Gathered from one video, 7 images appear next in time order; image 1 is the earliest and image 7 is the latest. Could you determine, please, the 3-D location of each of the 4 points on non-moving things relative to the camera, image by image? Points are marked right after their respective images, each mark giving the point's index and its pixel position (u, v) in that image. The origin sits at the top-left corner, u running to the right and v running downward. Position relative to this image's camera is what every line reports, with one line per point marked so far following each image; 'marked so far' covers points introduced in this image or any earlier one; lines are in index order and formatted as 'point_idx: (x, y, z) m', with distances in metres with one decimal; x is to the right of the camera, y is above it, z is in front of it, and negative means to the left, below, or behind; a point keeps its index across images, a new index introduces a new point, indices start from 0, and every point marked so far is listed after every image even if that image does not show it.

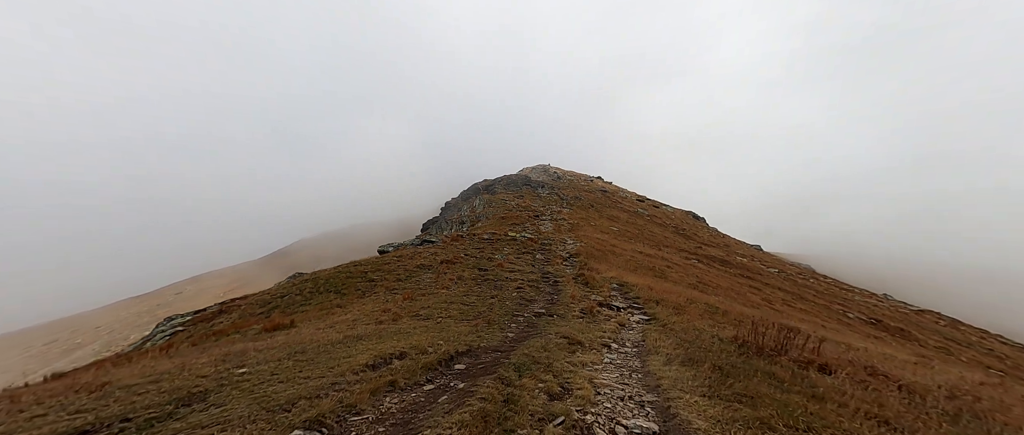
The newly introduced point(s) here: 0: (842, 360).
0: (+10.8, -4.7, +14.0) m
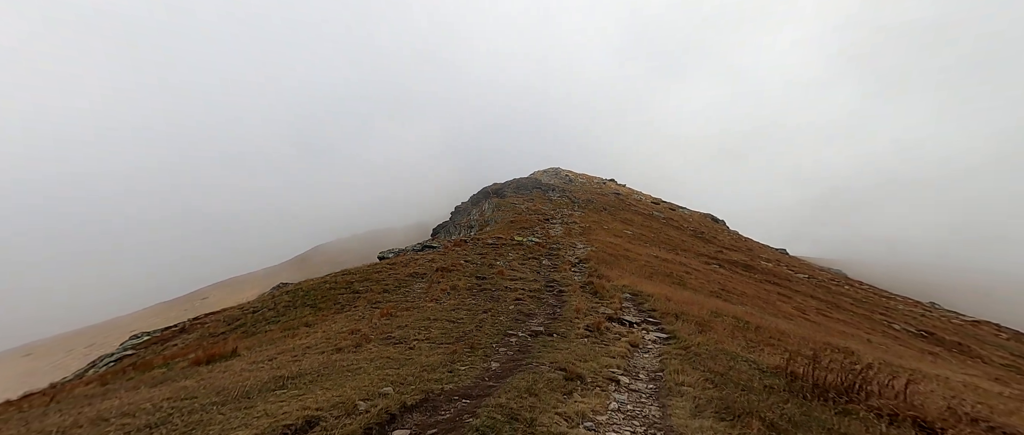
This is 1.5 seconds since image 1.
0: (+10.1, -4.6, +10.2) m
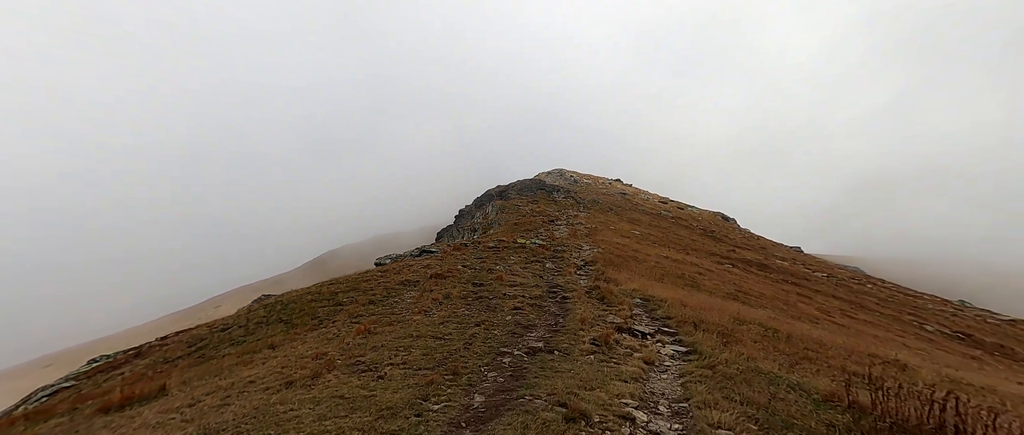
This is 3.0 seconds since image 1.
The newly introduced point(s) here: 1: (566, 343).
0: (+9.8, -4.2, +7.3) m
1: (+2.2, -5.3, +18.2) m
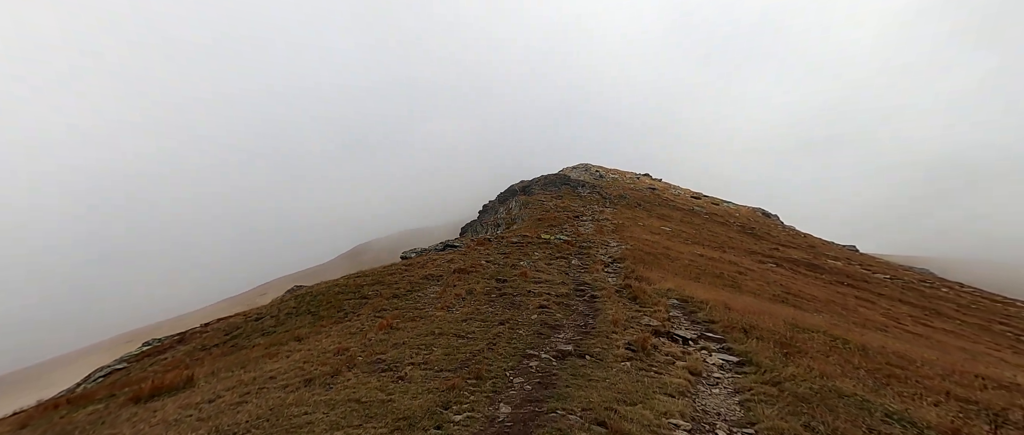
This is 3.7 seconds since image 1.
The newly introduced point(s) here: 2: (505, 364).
0: (+10.2, -4.1, +5.2) m
1: (+3.3, -5.0, +16.6) m
2: (-0.2, -5.0, +14.6) m
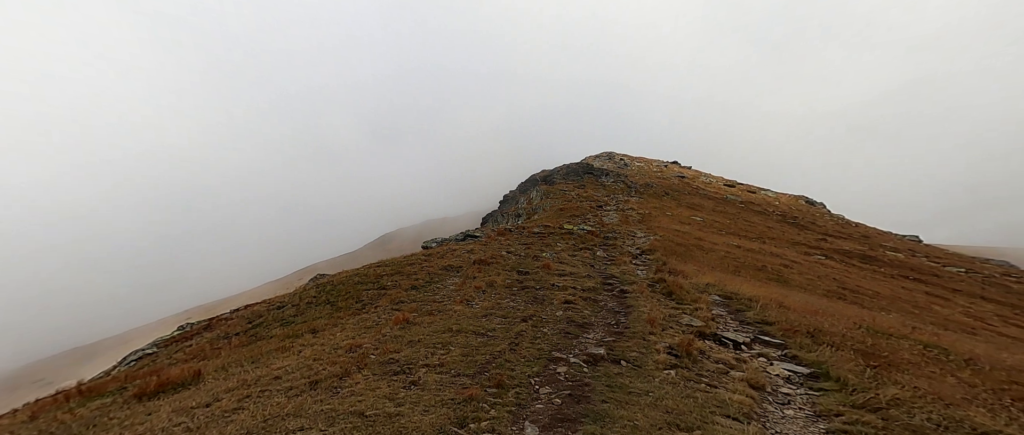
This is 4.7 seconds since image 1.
0: (+10.4, -3.8, +2.6) m
1: (+4.3, -4.4, +14.4) m
2: (+0.6, -4.5, +12.7) m
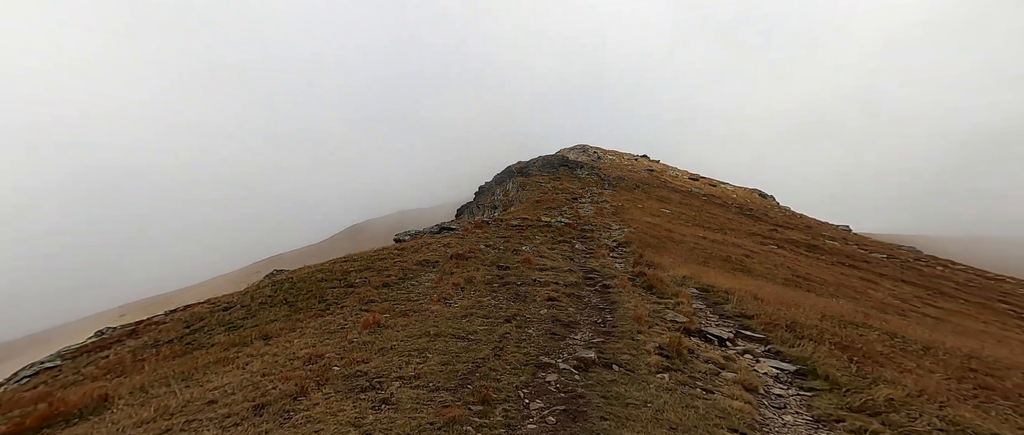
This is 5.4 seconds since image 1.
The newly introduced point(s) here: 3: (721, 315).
0: (+10.7, -3.9, +2.5) m
1: (+3.6, -4.3, +13.8) m
2: (+0.1, -4.4, +11.8) m
3: (+9.3, -4.3, +19.1) m
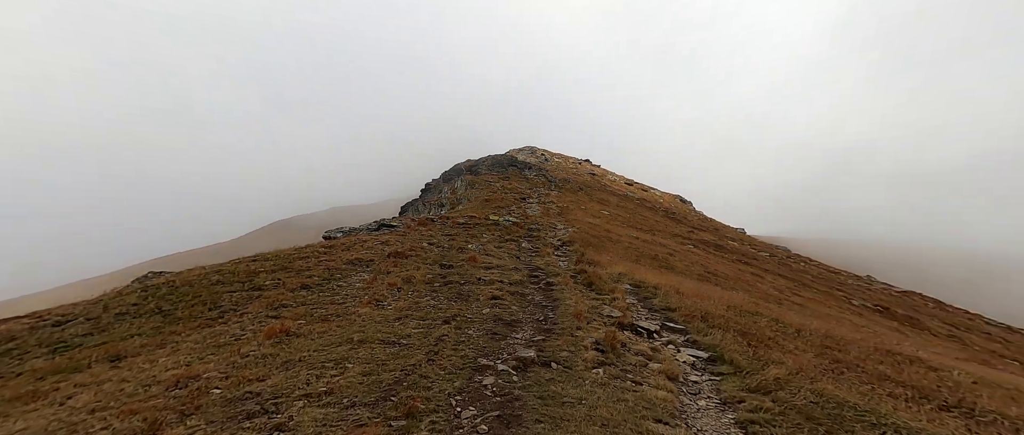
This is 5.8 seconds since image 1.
0: (+10.1, -4.0, +2.9) m
1: (+1.7, -4.2, +13.2) m
2: (-1.6, -4.2, +10.8) m
3: (+6.6, -4.3, +19.2) m
